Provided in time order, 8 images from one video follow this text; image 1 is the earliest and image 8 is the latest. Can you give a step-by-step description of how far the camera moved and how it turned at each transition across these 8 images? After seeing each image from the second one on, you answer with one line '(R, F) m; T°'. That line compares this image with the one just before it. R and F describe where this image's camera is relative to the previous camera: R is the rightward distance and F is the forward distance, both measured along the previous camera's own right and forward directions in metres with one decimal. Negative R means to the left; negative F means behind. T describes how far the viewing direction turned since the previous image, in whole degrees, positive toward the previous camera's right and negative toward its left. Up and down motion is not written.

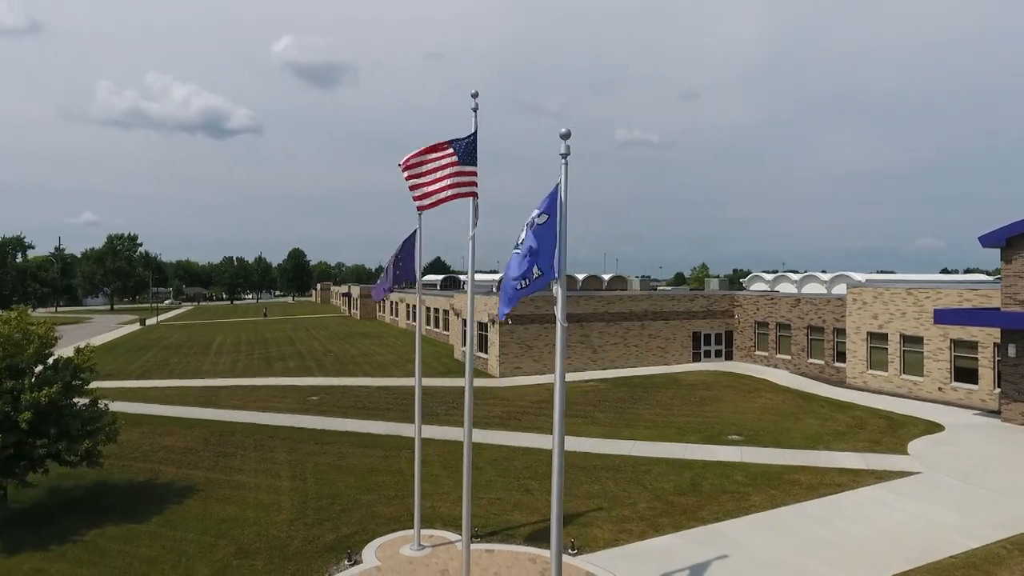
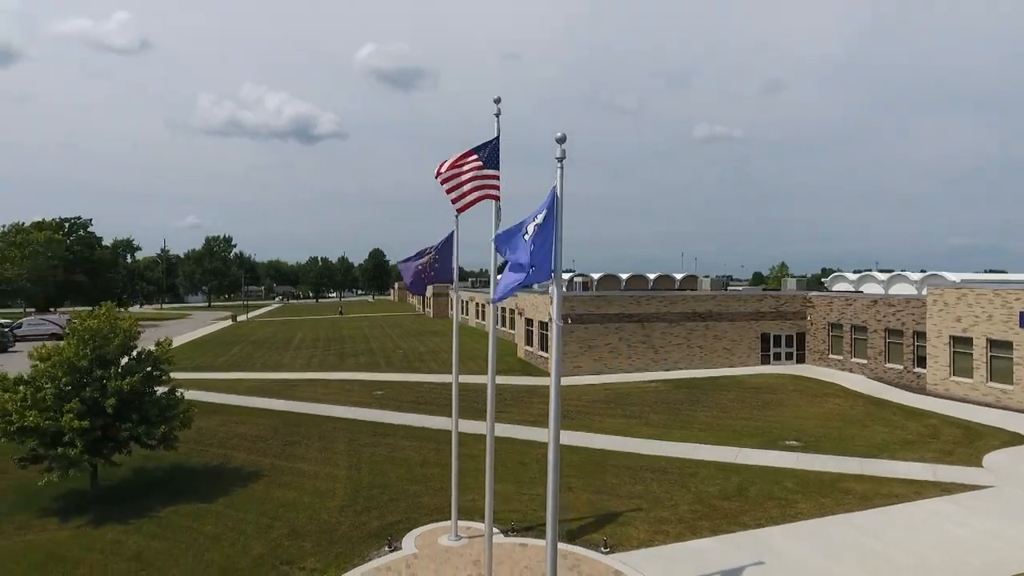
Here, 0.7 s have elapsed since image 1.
(+0.8, -0.2) m; -7°
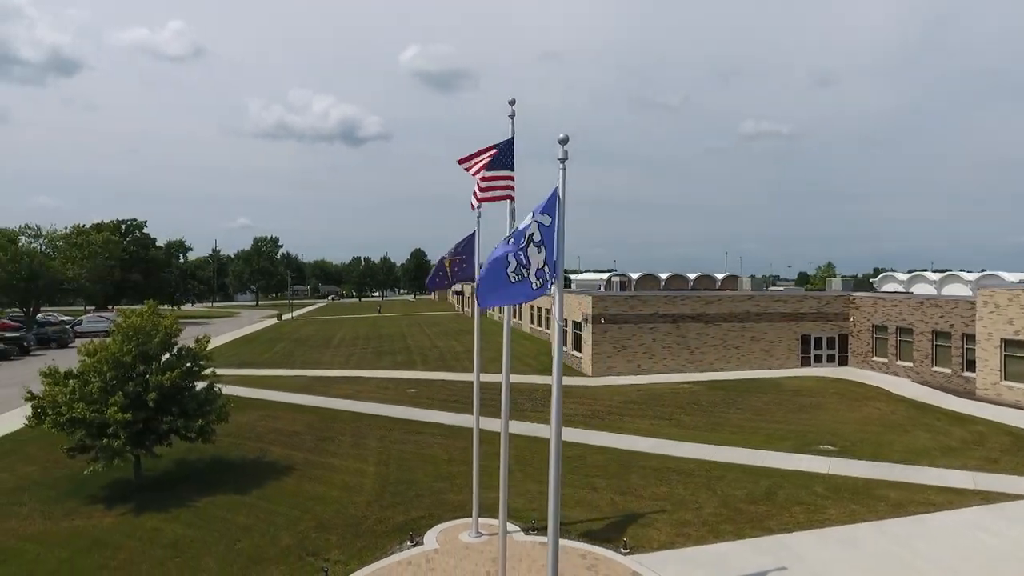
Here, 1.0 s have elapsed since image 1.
(+0.4, -0.1) m; -4°
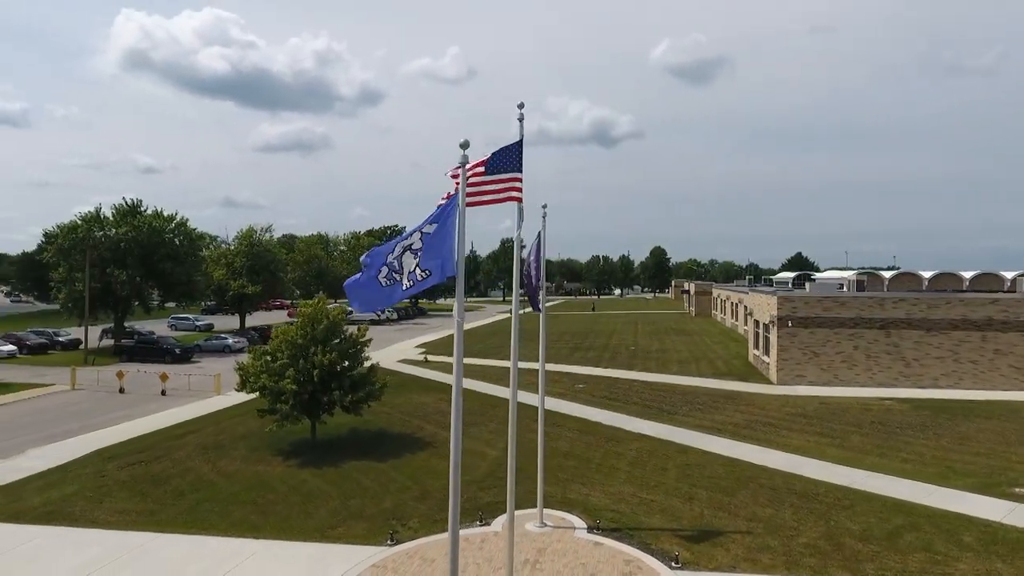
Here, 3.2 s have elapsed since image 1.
(+3.6, +0.4) m; -23°
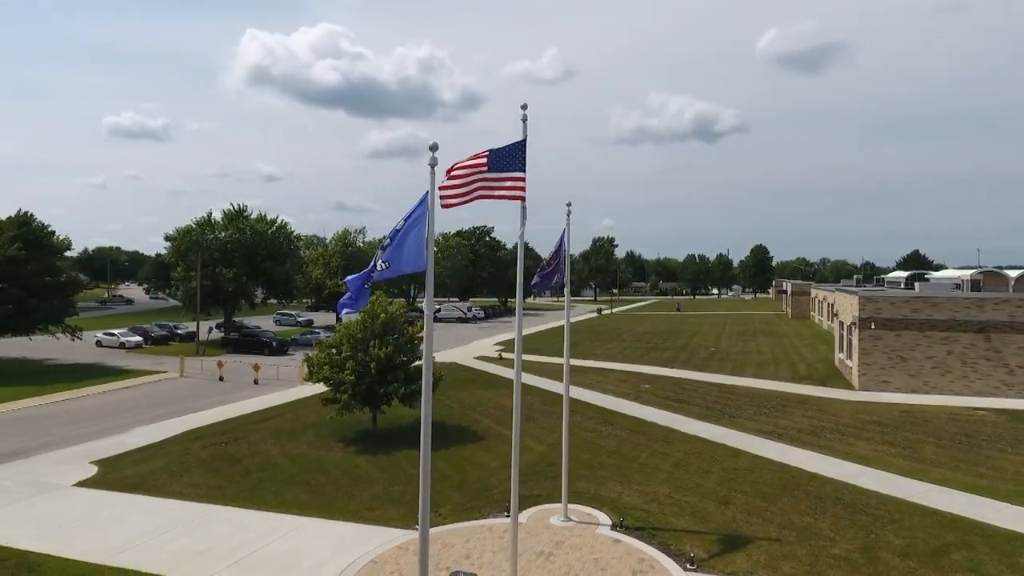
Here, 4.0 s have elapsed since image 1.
(+1.5, -0.1) m; -9°
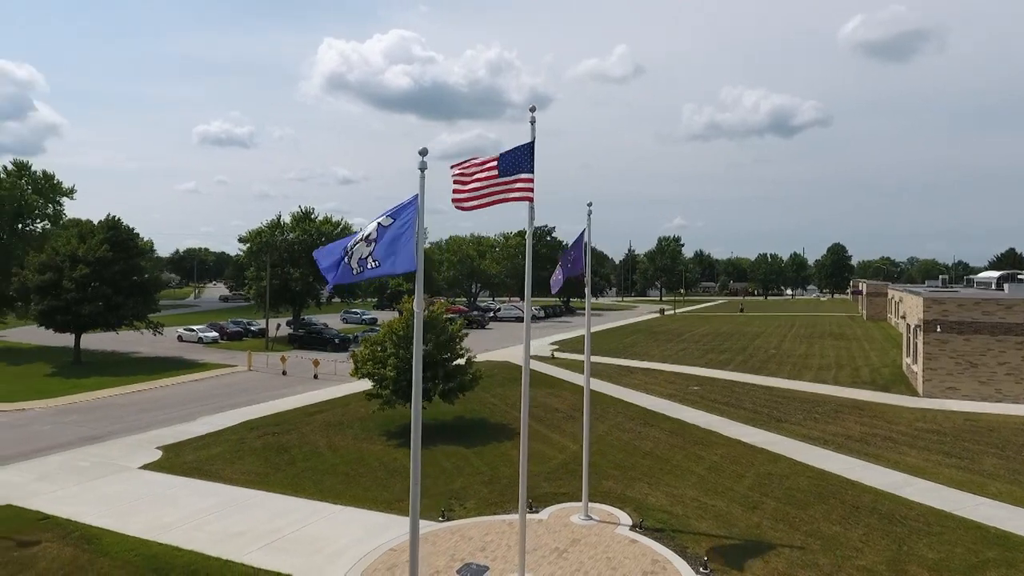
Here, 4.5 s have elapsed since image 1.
(+0.9, -0.1) m; -6°
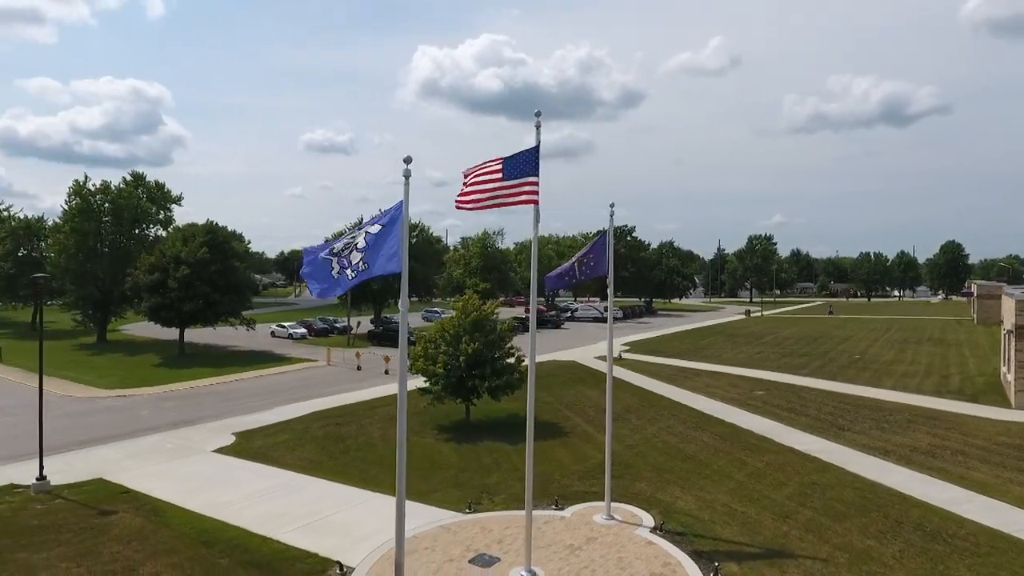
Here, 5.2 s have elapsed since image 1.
(+1.4, -0.2) m; -8°
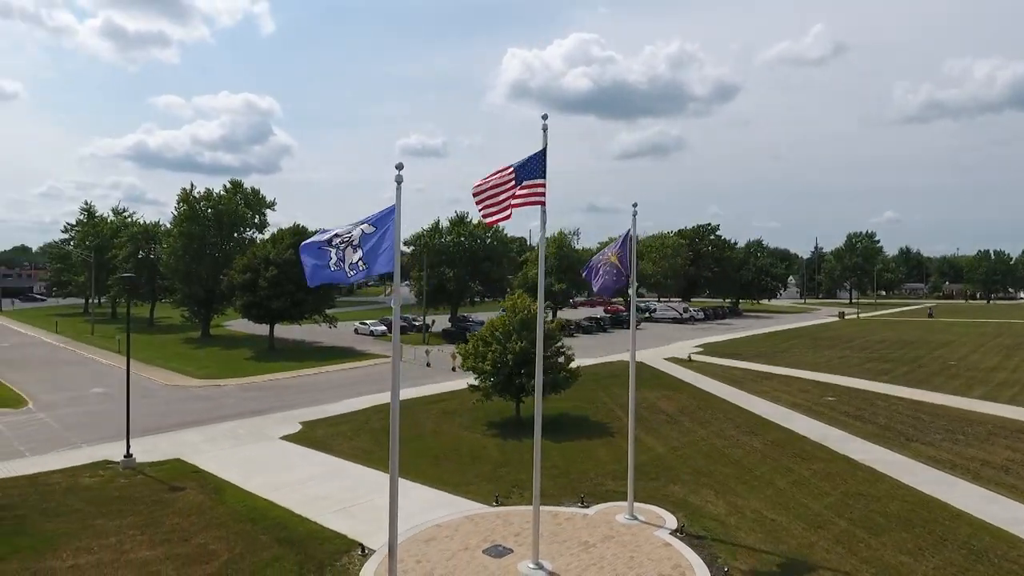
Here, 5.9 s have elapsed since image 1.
(+1.3, -0.2) m; -8°
